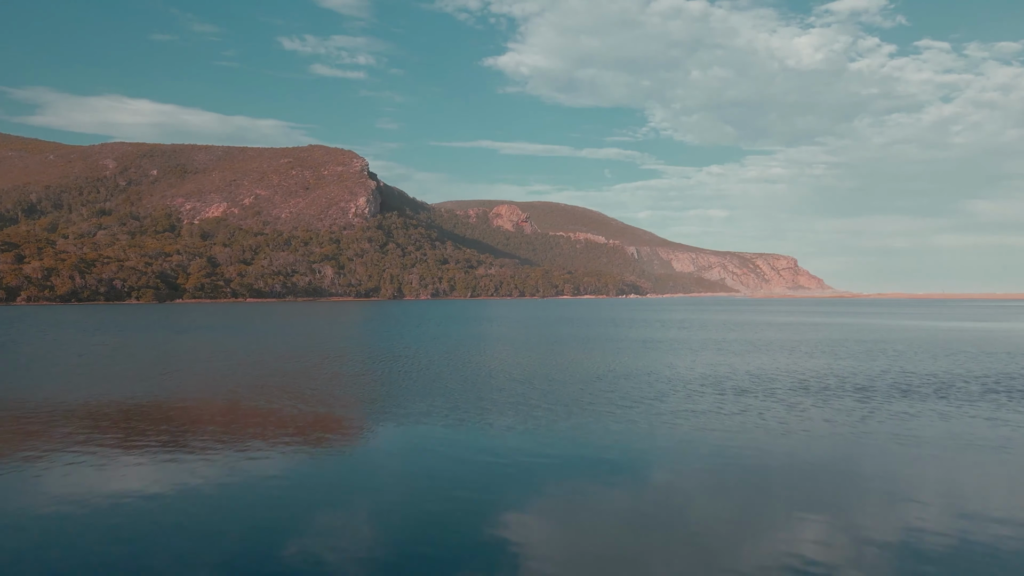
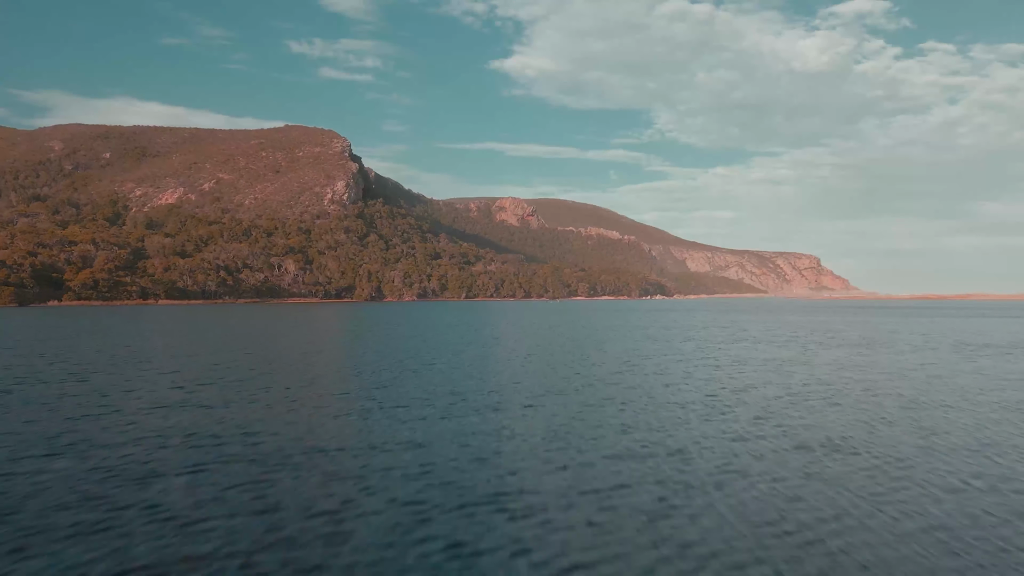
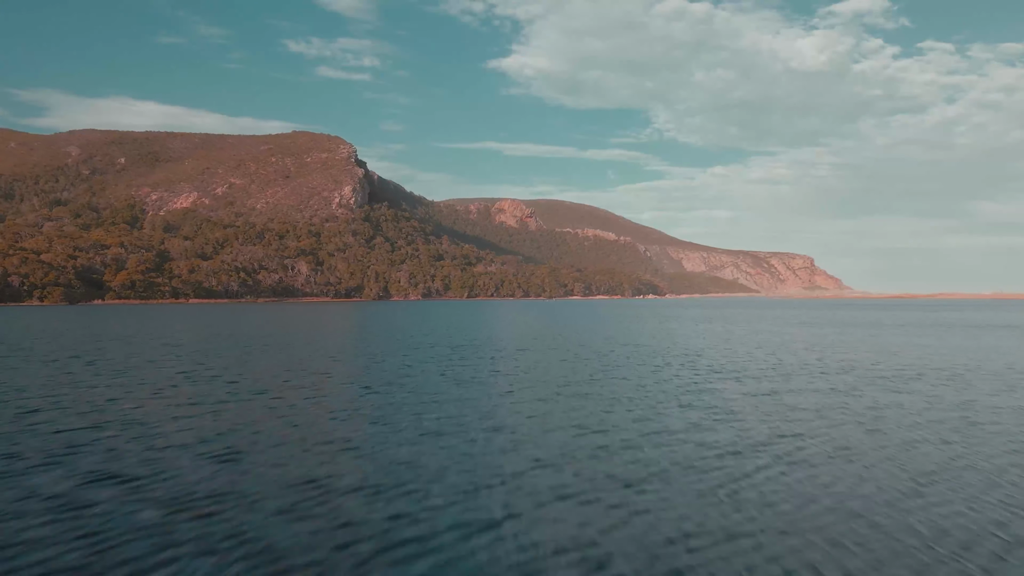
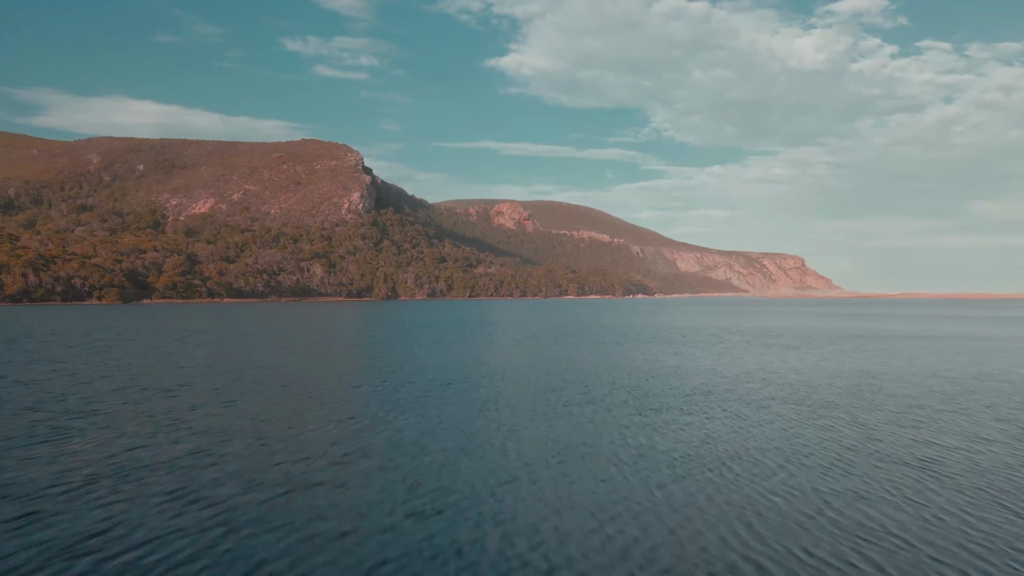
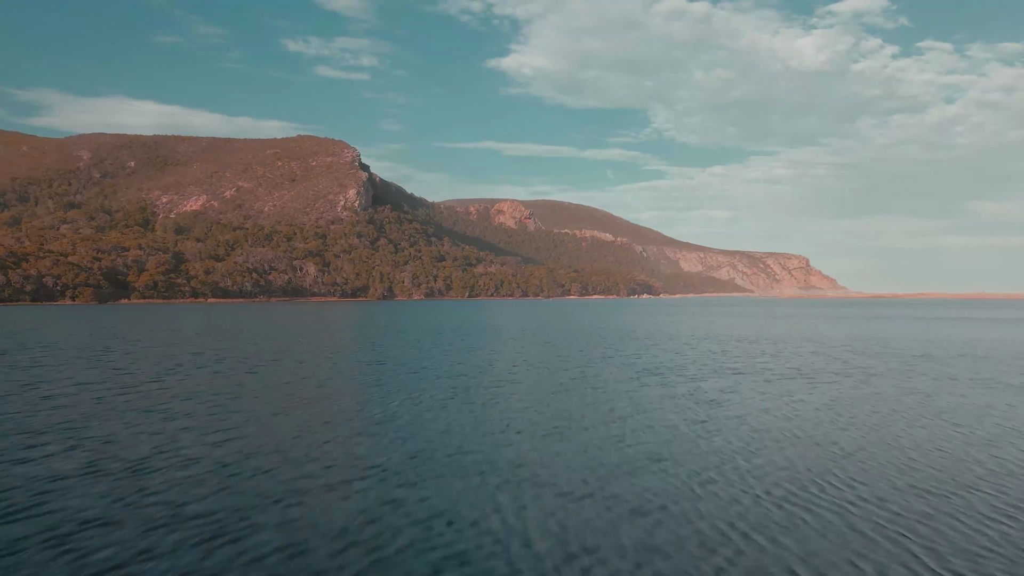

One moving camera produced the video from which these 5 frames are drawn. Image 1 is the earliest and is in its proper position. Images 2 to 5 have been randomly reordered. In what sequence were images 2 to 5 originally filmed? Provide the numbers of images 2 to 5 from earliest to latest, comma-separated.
4, 5, 3, 2
